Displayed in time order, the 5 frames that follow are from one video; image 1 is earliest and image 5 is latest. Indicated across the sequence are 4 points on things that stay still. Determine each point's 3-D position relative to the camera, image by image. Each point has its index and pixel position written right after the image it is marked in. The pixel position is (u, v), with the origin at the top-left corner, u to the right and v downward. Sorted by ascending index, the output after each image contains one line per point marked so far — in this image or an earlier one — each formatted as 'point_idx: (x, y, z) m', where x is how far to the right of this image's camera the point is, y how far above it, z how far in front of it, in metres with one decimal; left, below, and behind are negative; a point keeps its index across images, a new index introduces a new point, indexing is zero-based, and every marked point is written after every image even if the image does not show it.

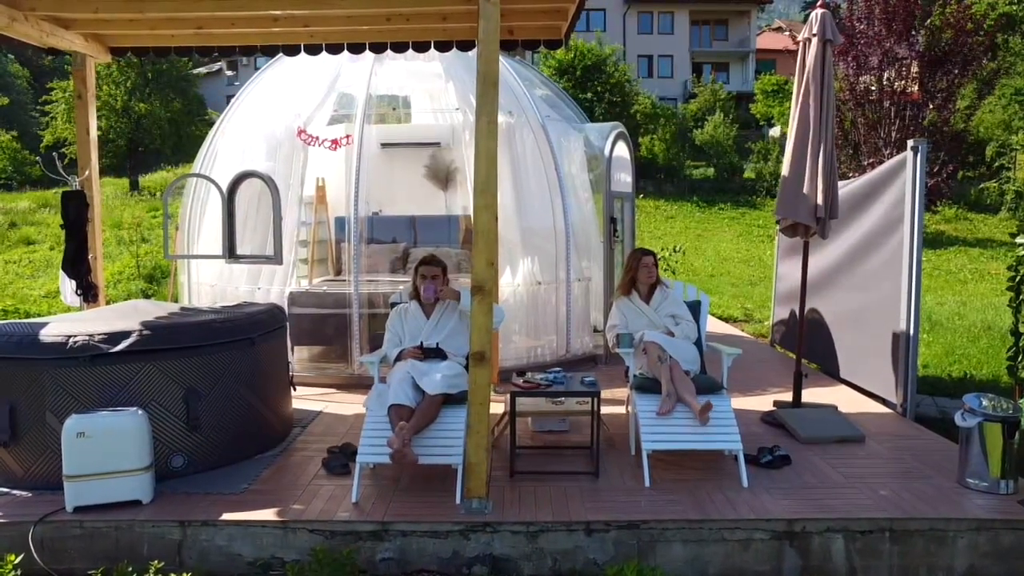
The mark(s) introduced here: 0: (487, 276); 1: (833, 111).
0: (-0.1, +0.1, +3.9) m
1: (+2.3, +1.2, +5.0) m
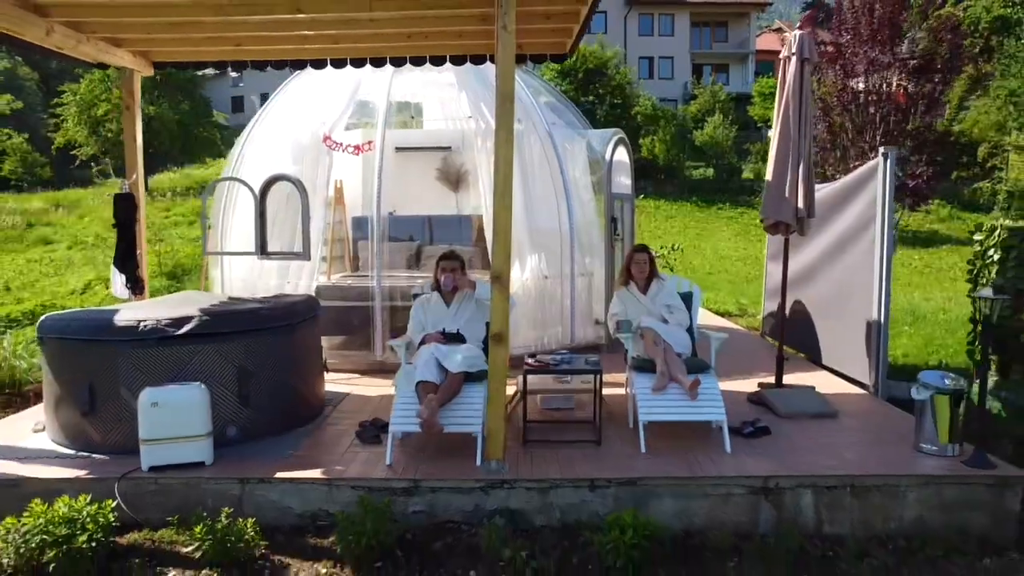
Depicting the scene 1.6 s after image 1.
0: (0.0, +0.2, +4.5) m
1: (+2.3, +1.3, +5.6) m
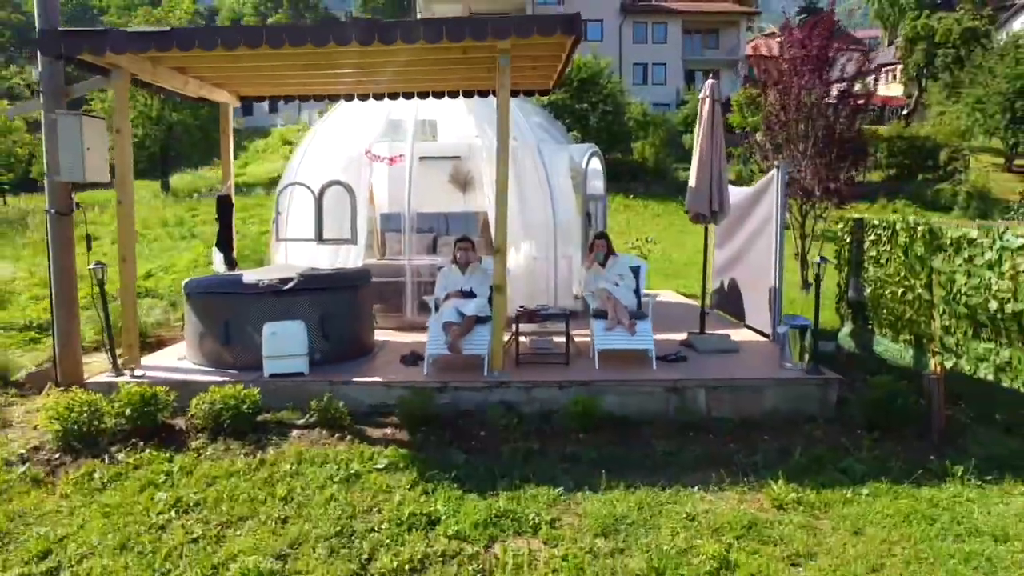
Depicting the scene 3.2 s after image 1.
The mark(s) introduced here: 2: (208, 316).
0: (-0.1, +0.5, +6.7) m
1: (+2.3, +1.6, +7.9) m
2: (-3.0, -0.3, +7.0) m
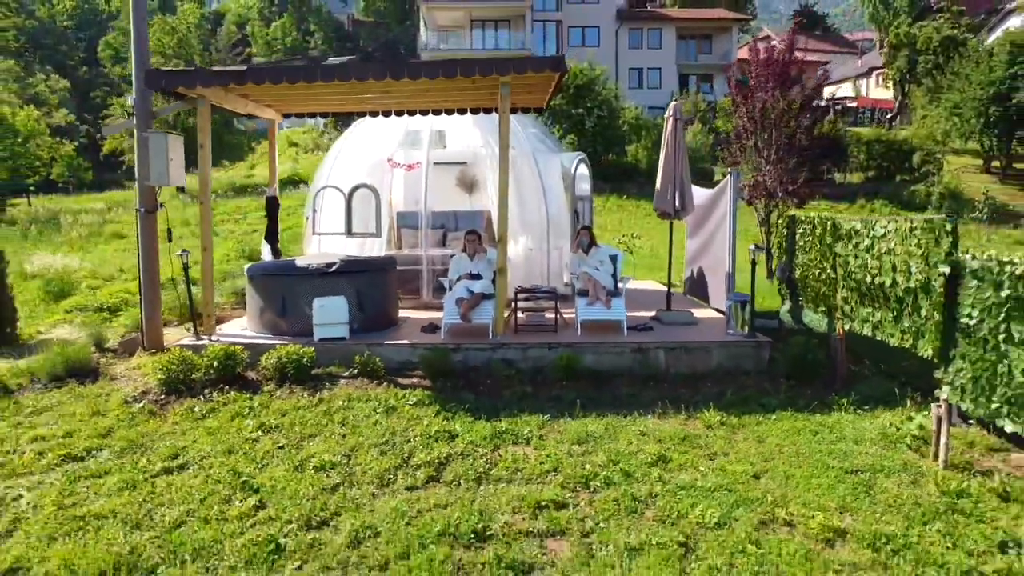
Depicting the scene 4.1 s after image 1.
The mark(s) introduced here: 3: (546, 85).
0: (-0.1, +0.7, +8.5) m
1: (+2.3, +1.8, +9.6) m
2: (-3.0, -0.1, +8.7) m
3: (+0.5, +2.7, +9.4) m
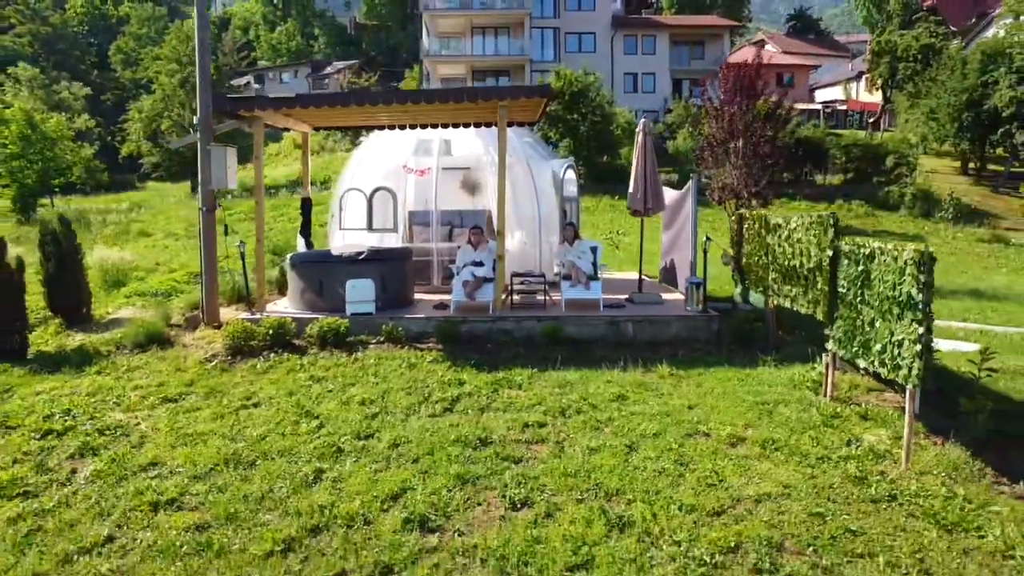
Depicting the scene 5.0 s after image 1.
0: (-0.1, +0.9, +10.3) m
1: (+2.2, +2.0, +11.5) m
2: (-3.0, +0.1, +10.6) m
3: (+0.4, +2.9, +11.3) m
